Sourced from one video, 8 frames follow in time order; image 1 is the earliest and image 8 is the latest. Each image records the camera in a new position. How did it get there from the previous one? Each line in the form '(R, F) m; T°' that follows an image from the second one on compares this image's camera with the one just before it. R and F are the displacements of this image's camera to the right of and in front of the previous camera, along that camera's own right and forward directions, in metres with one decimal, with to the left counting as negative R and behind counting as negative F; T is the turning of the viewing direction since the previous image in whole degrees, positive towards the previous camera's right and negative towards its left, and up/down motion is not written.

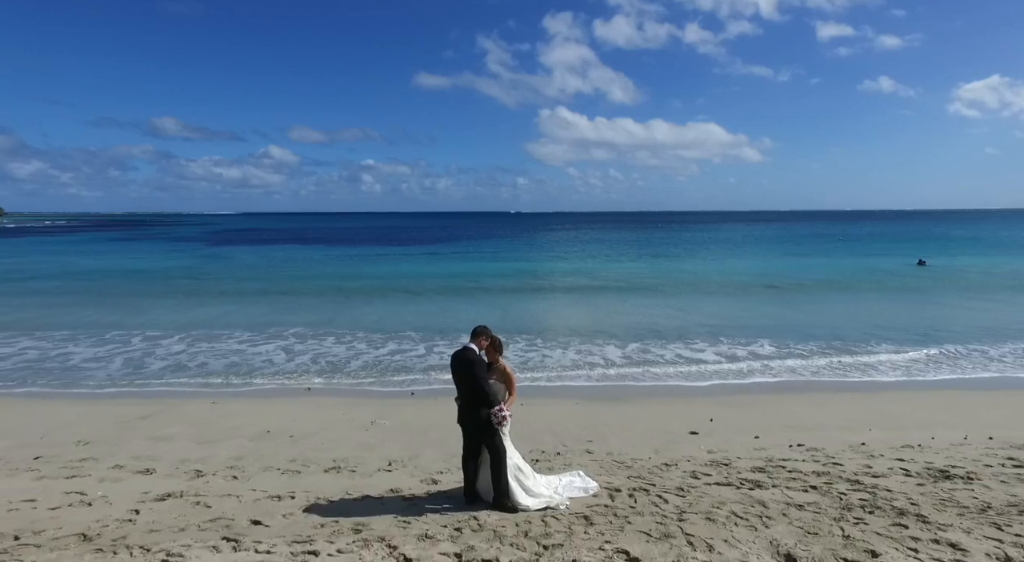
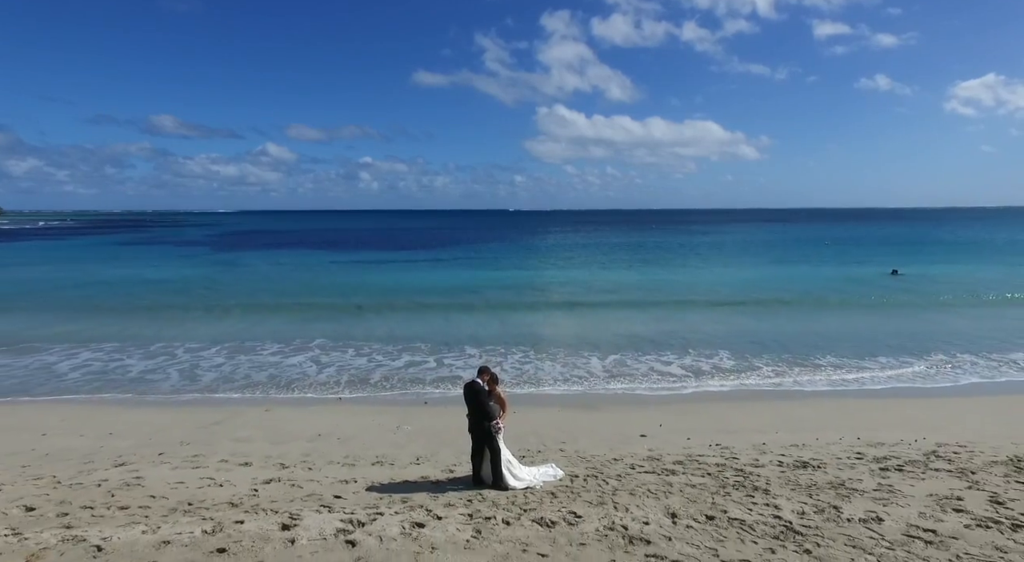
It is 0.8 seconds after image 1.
(0.0, -1.4) m; 0°
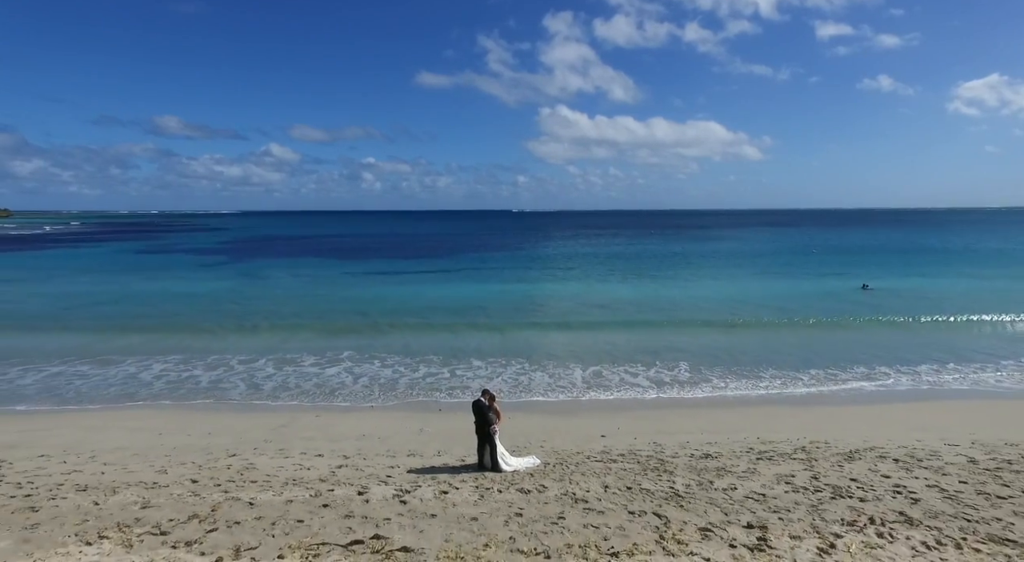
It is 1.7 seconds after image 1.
(+0.1, -2.1) m; 0°
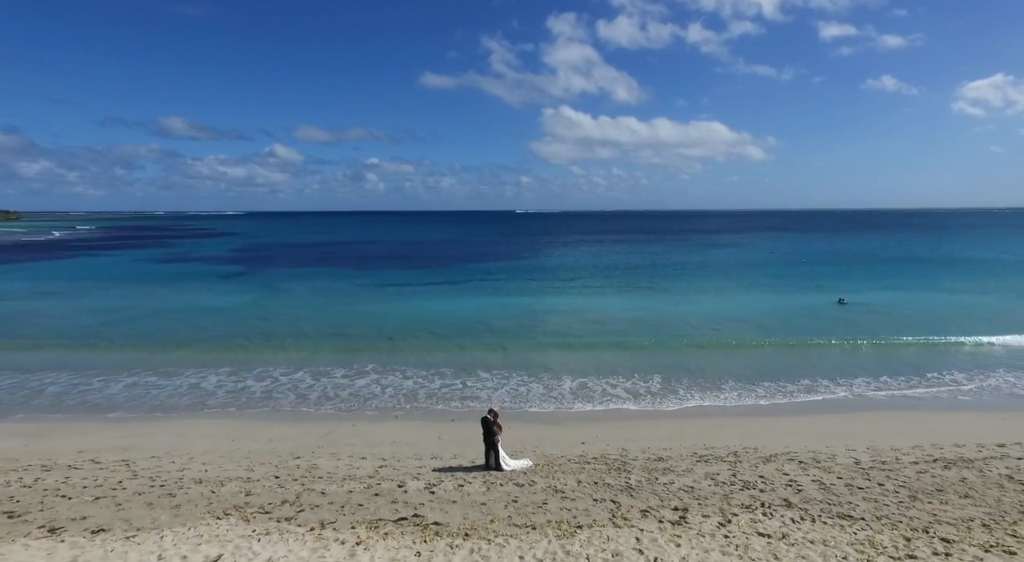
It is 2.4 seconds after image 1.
(+0.1, -2.1) m; 0°
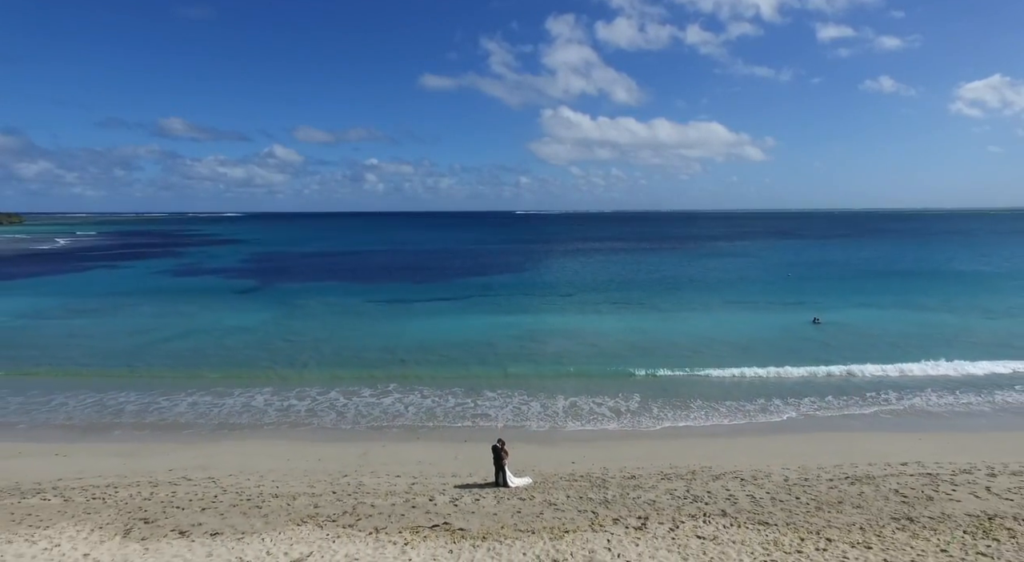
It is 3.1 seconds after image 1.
(-0.1, -2.4) m; 0°
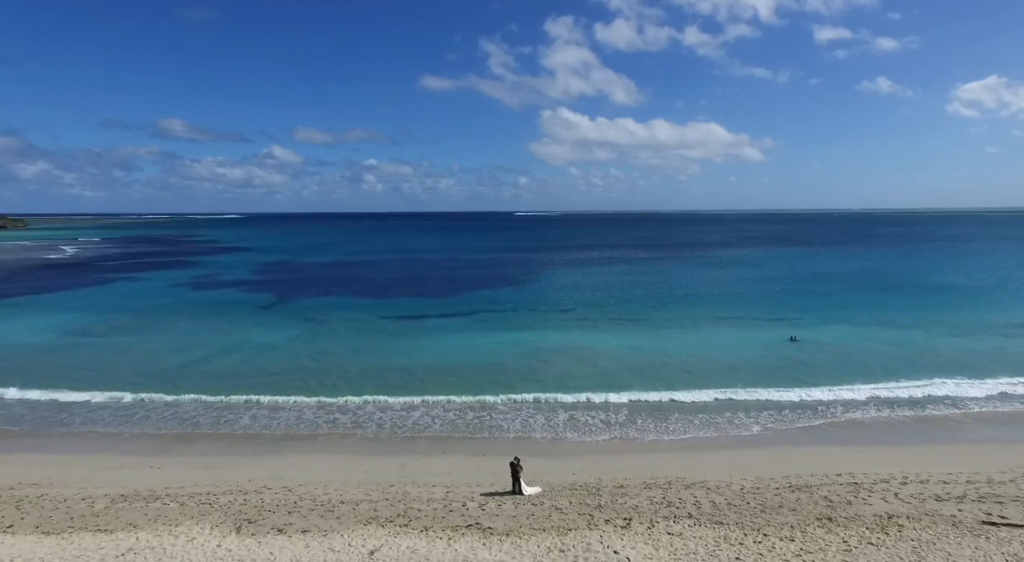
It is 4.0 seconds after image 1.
(-0.3, -2.9) m; 0°
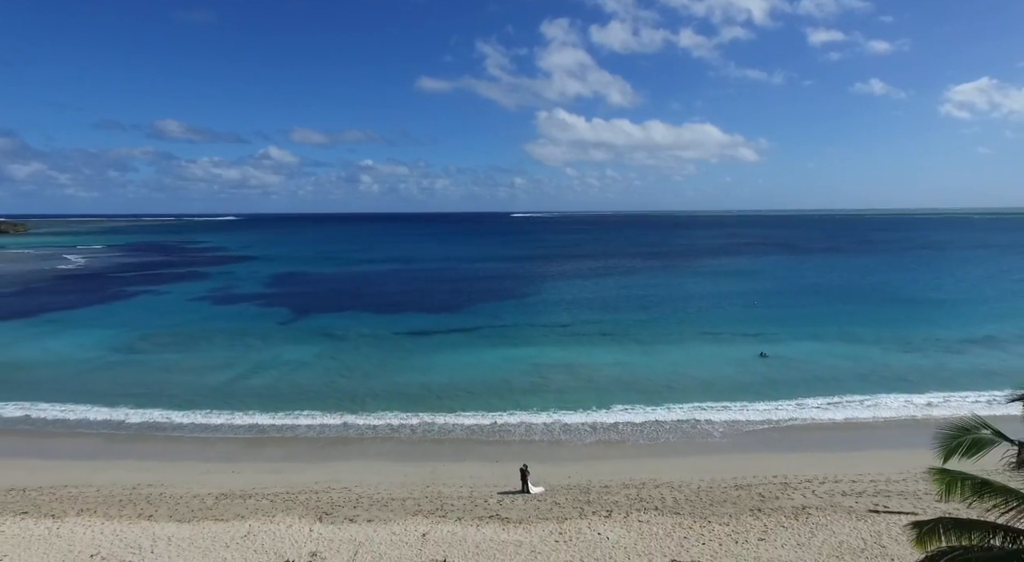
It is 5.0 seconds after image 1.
(-0.4, -4.1) m; 0°
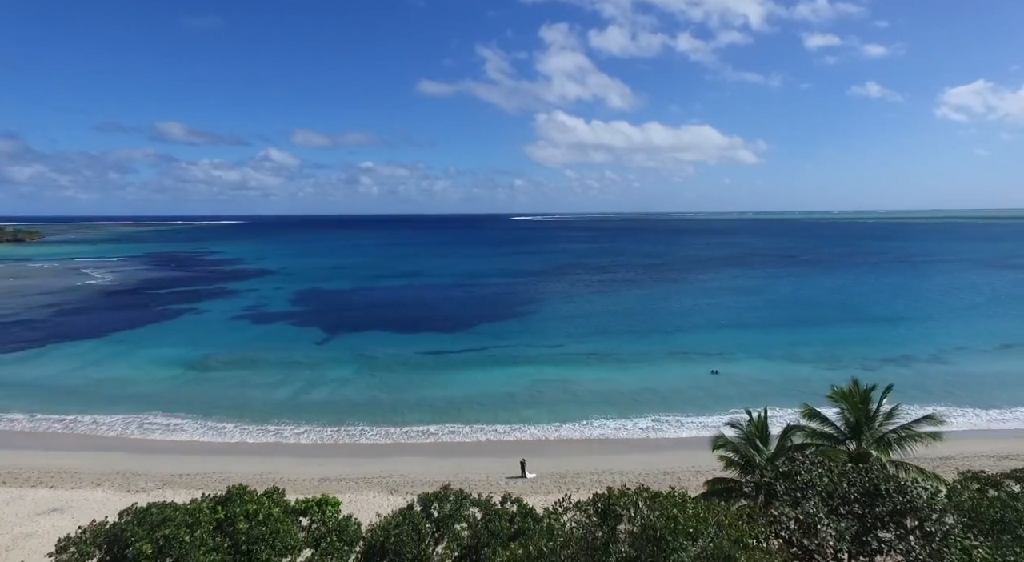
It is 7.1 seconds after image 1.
(-0.1, -8.8) m; 0°
